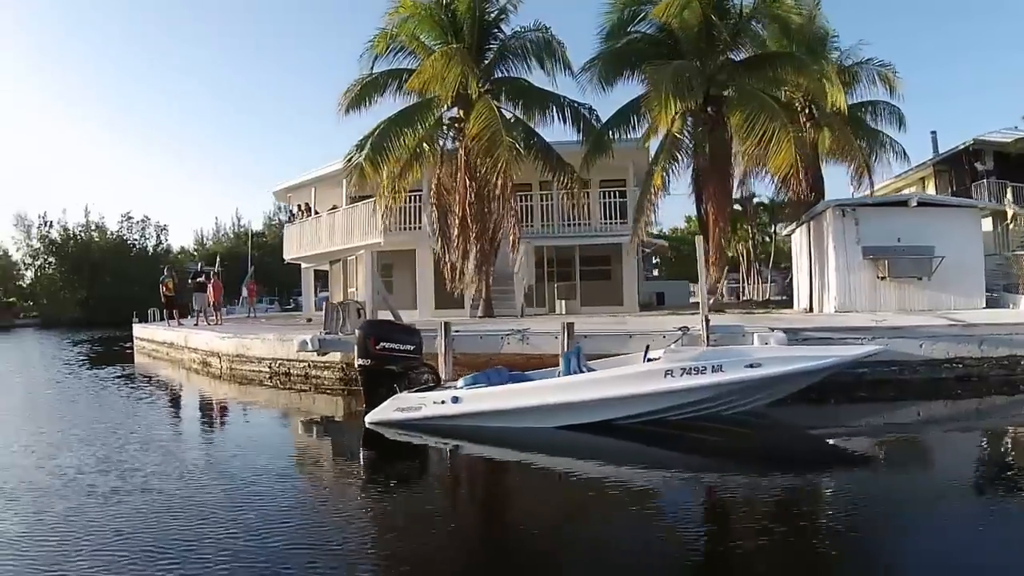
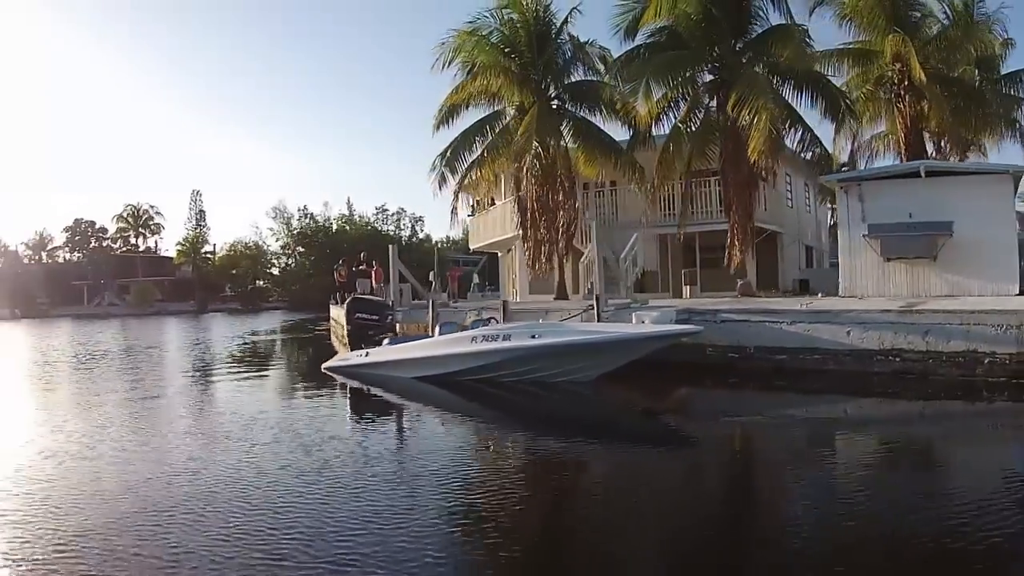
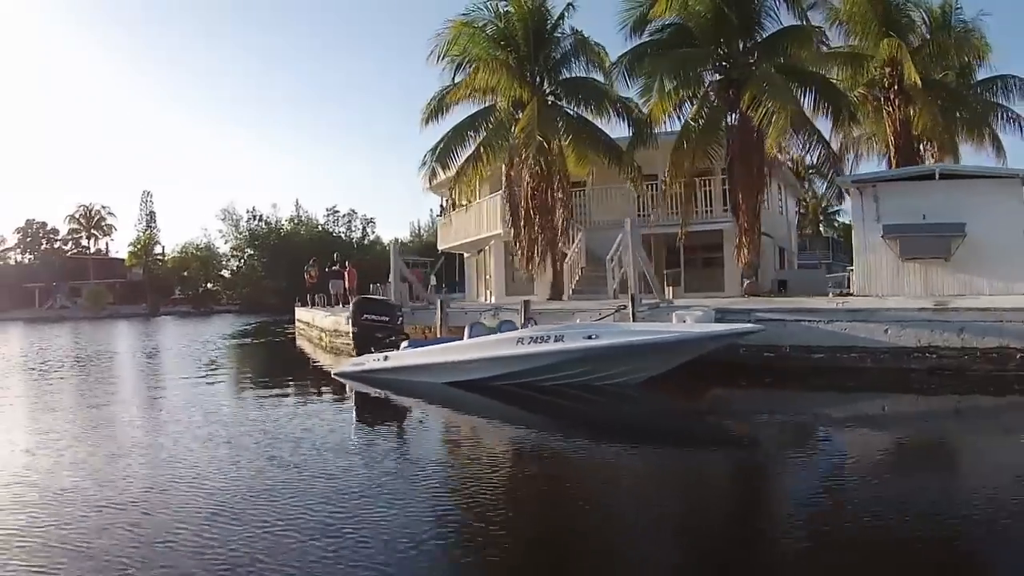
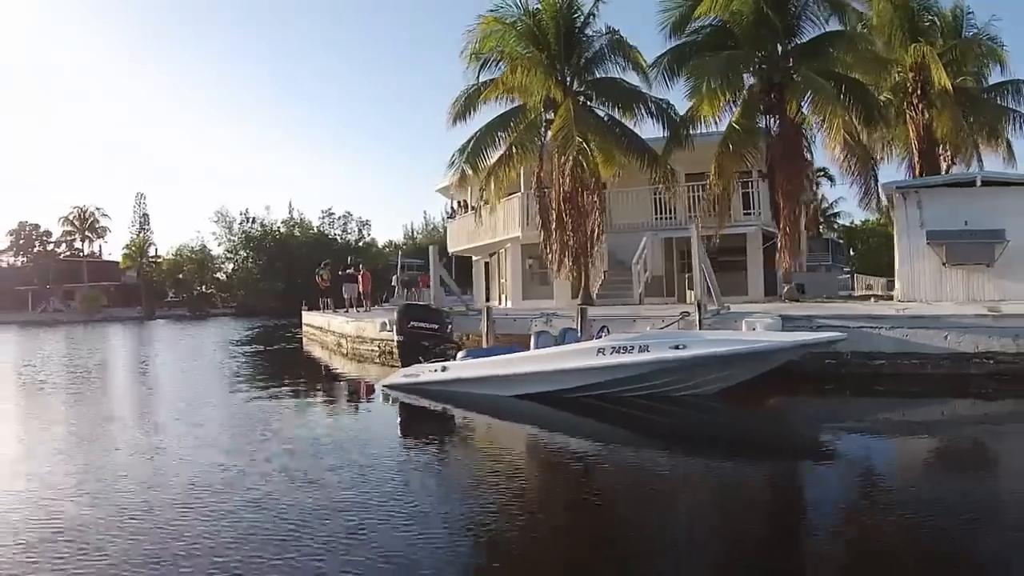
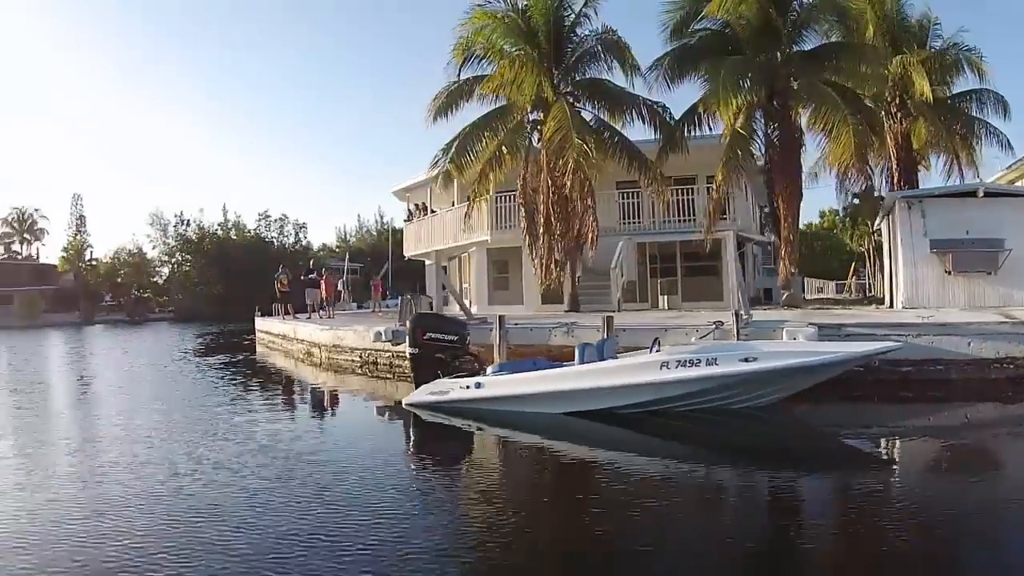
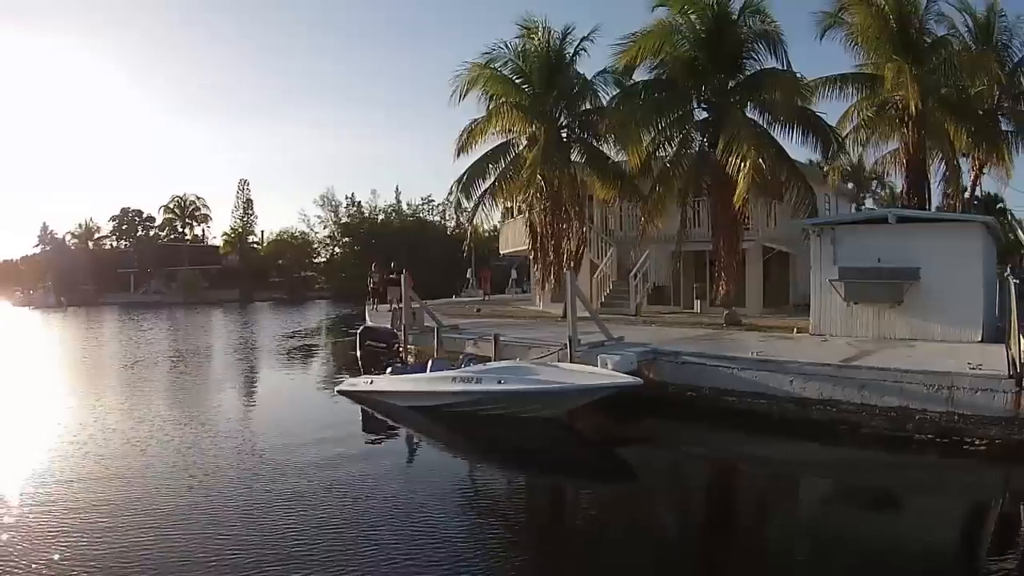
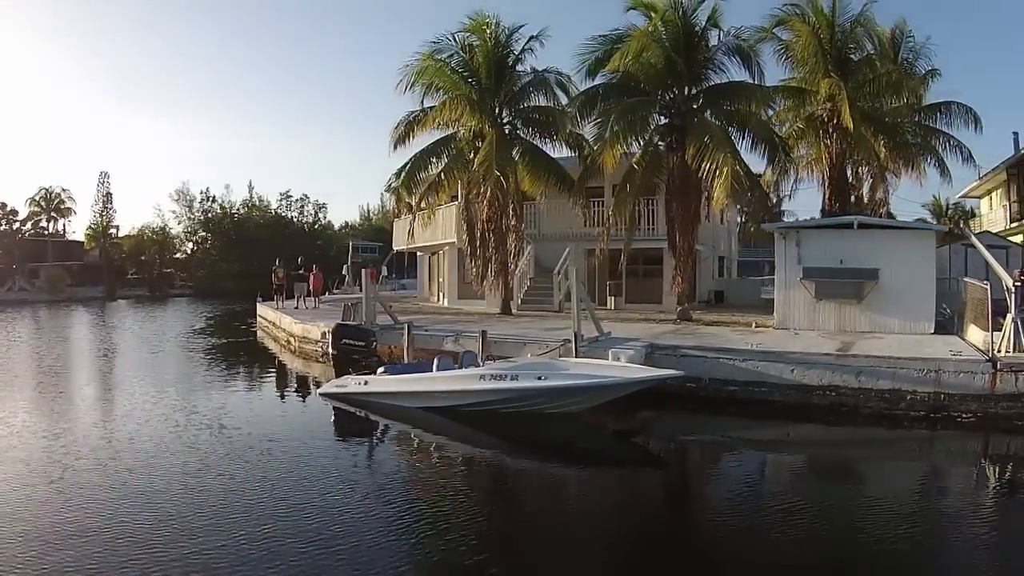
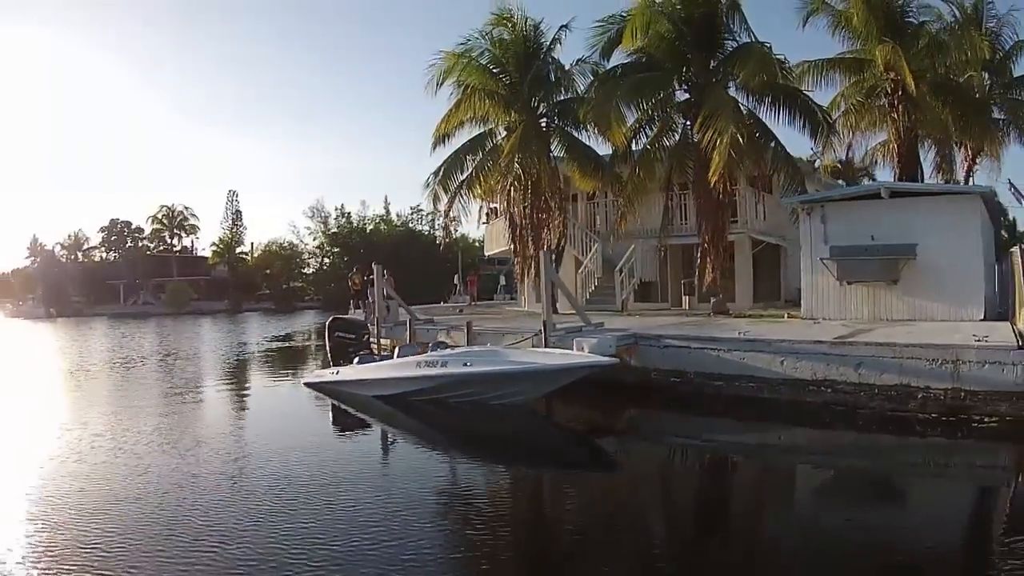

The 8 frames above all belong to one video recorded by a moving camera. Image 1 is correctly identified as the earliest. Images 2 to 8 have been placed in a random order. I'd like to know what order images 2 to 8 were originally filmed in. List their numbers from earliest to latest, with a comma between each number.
5, 4, 3, 2, 8, 6, 7
